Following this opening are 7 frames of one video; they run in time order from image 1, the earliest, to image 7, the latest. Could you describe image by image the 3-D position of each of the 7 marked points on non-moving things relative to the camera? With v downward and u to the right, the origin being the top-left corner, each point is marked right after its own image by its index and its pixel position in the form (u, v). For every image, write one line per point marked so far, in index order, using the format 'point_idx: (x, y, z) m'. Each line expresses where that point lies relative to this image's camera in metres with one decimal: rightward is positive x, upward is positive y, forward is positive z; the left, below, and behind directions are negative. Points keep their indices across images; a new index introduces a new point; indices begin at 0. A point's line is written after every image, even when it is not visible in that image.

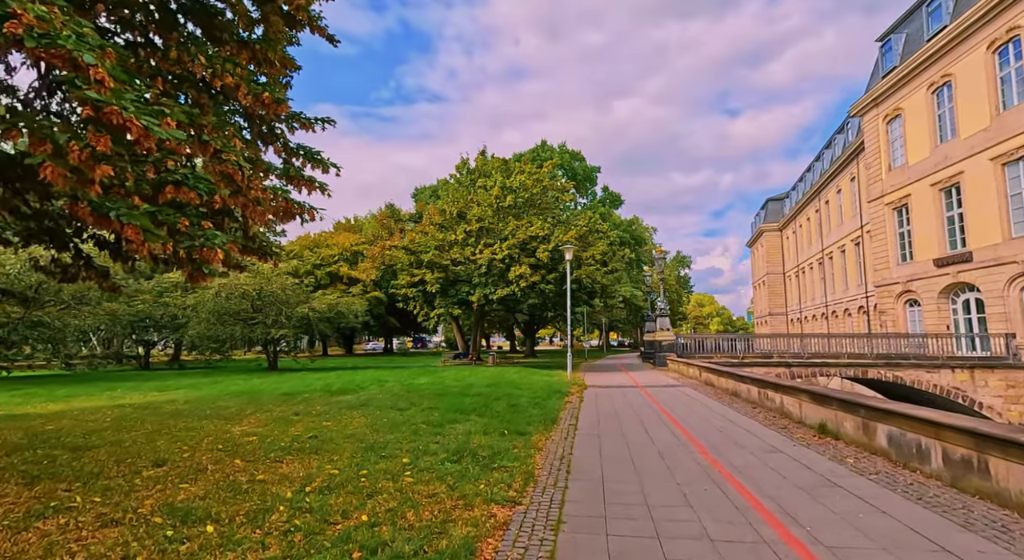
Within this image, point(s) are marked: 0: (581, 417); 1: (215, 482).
0: (+1.5, -3.1, +13.1) m
1: (-3.2, -2.2, +6.1) m
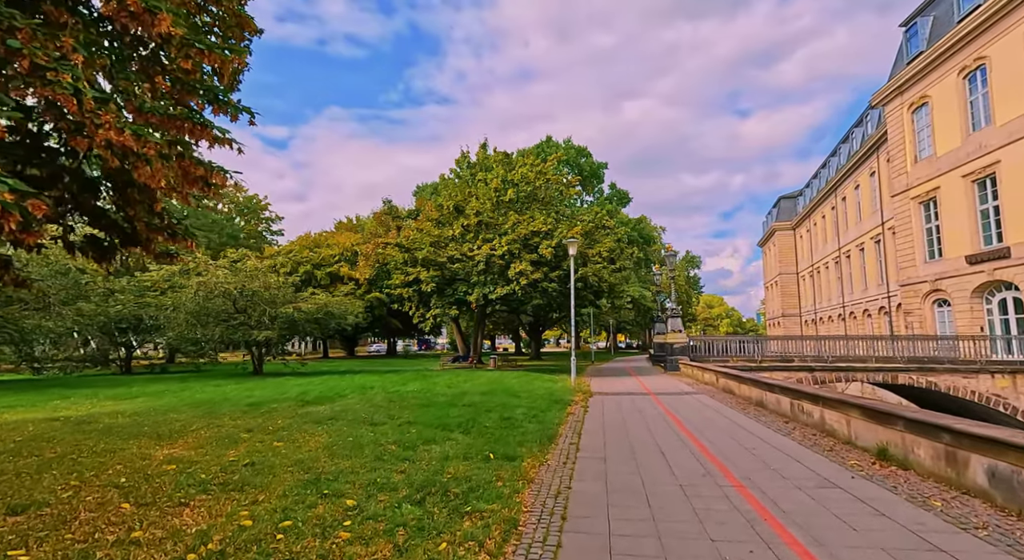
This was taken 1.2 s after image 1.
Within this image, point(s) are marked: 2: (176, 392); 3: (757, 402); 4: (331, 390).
0: (+1.4, -3.0, +11.3) m
1: (-3.4, -2.0, +4.4) m
2: (-9.4, -3.1, +15.8) m
3: (+6.2, -3.1, +14.4) m
4: (-5.2, -3.2, +16.1) m
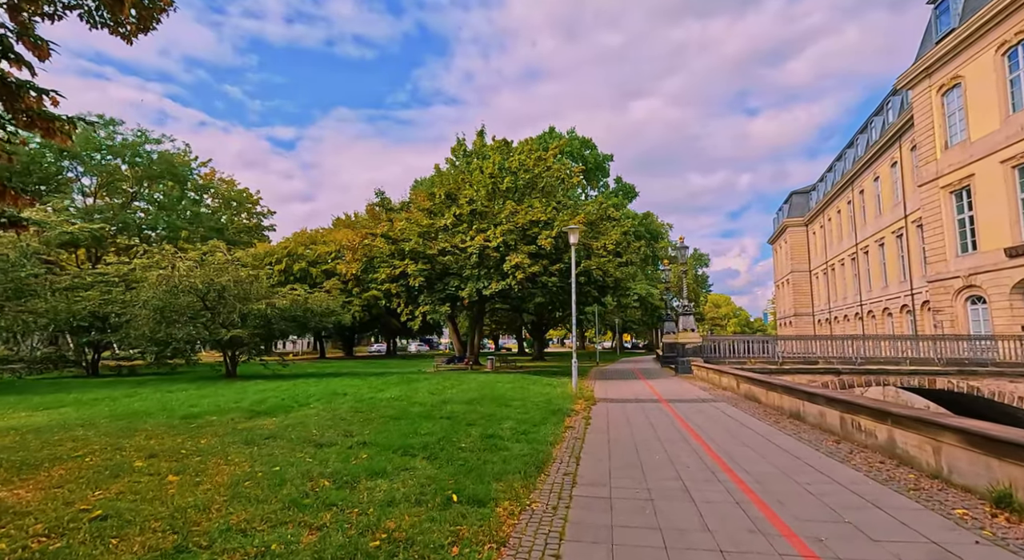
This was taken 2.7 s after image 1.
0: (+1.1, -2.8, +9.1) m
1: (-3.8, -1.8, +2.2) m
2: (-9.6, -2.9, +13.8) m
3: (+6.0, -2.9, +12.1) m
4: (-5.4, -2.9, +14.0) m
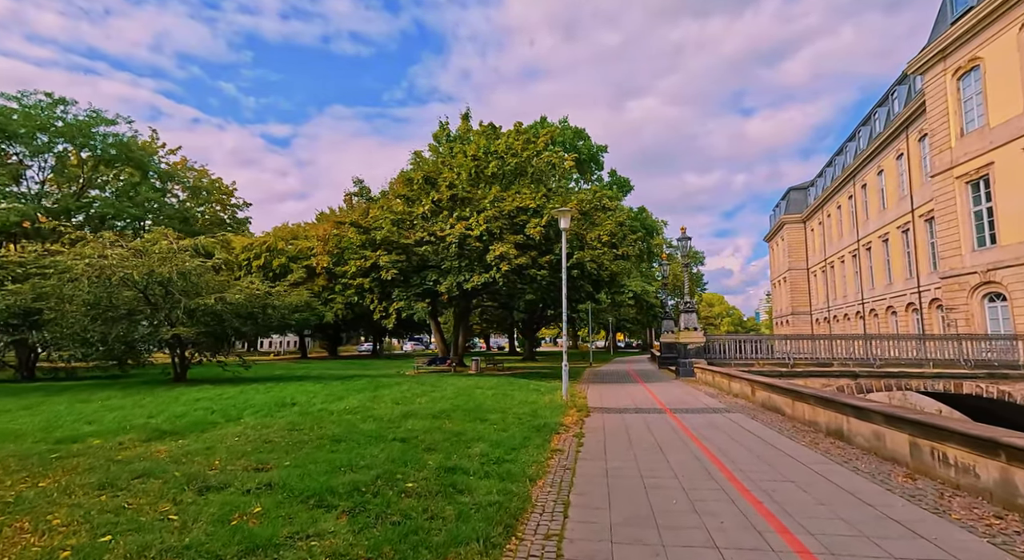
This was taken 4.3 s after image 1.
0: (+0.7, -2.5, +6.8) m
1: (-4.1, -1.6, -0.2) m
2: (-10.1, -2.6, +11.3) m
3: (+5.5, -2.6, +9.8) m
4: (-5.8, -2.7, +11.6) m
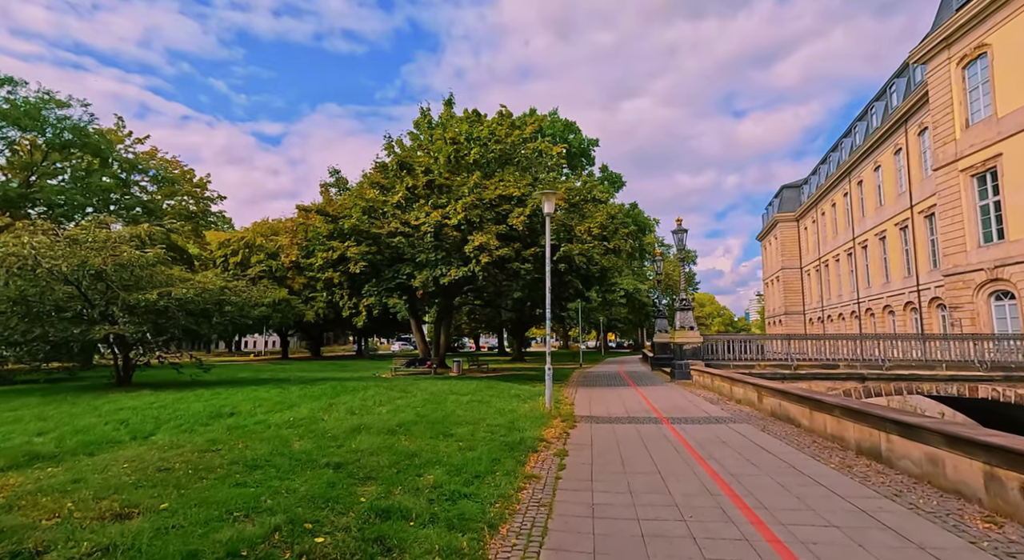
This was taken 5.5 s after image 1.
0: (+0.3, -2.4, +5.0) m
1: (-4.4, -1.4, -2.0) m
2: (-10.5, -2.4, +9.4) m
3: (+5.1, -2.5, +8.2) m
4: (-6.3, -2.5, +9.8) m
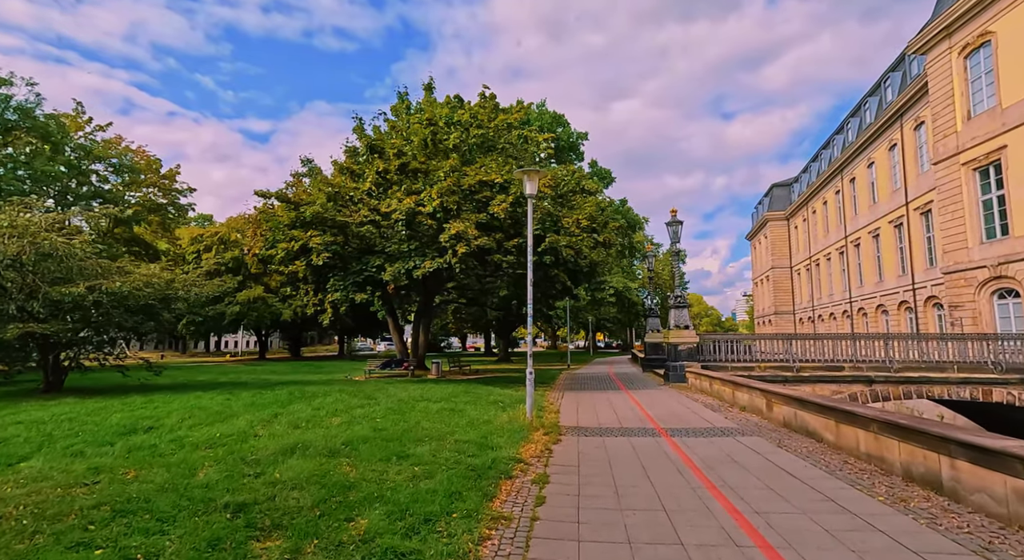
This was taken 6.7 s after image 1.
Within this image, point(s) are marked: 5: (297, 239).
0: (0.0, -2.2, +3.4) m
1: (-4.6, -1.2, -3.8) m
2: (-10.9, -2.2, +7.5) m
3: (+4.7, -2.3, +6.6) m
4: (-6.8, -2.3, +8.0) m
5: (-6.7, +1.3, +17.9) m
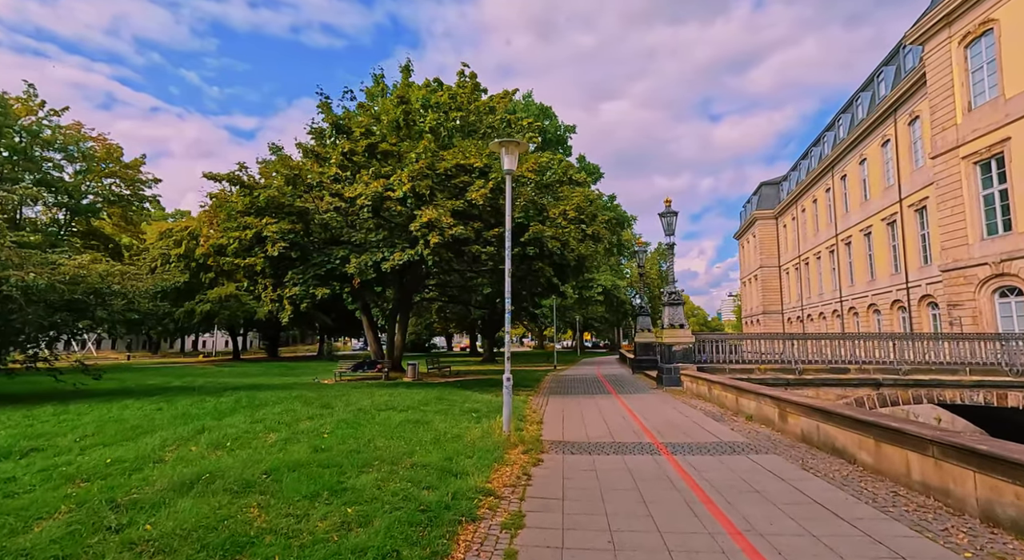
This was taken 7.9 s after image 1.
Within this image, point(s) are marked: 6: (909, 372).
0: (-0.3, -2.0, +1.7) m
1: (-4.7, -1.0, -5.5) m
2: (-11.3, -2.0, +5.6) m
3: (+4.3, -2.1, +5.1) m
4: (-7.1, -2.1, +6.2) m
5: (-7.3, +1.4, +16.1) m
6: (+13.4, -3.1, +19.4) m
